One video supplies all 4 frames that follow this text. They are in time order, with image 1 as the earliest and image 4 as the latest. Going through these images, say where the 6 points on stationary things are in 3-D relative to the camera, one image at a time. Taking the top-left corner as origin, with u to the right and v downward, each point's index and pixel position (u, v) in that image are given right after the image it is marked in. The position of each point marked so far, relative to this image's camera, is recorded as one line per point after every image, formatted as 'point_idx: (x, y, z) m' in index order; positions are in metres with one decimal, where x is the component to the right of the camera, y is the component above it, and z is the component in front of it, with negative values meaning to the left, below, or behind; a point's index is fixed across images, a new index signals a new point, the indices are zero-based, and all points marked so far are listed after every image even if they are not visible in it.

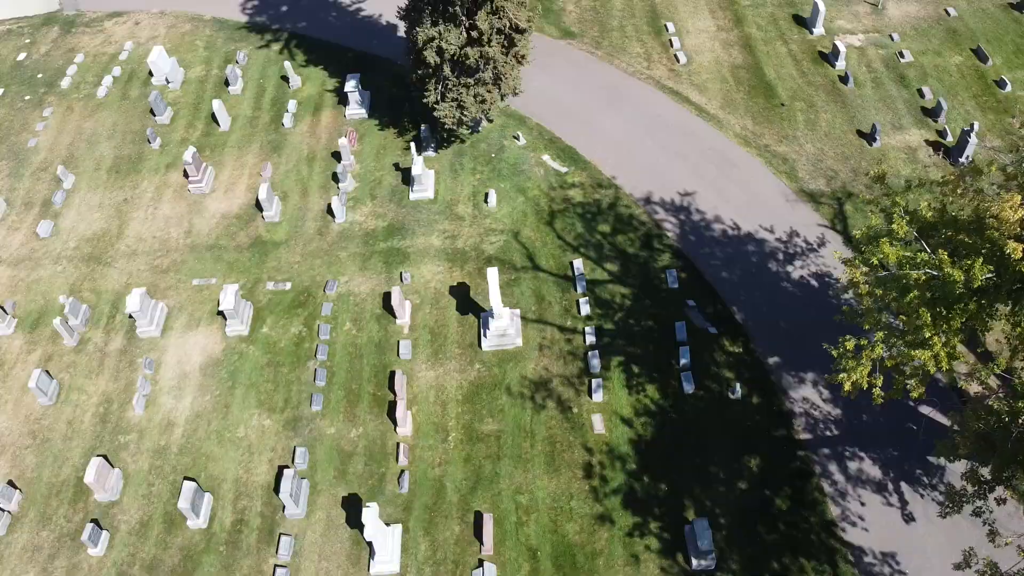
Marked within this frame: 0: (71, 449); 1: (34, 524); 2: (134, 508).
0: (-10.9, -4.0, +19.5) m
1: (-11.0, -5.5, +18.3) m
2: (-8.8, -5.1, +18.4) m
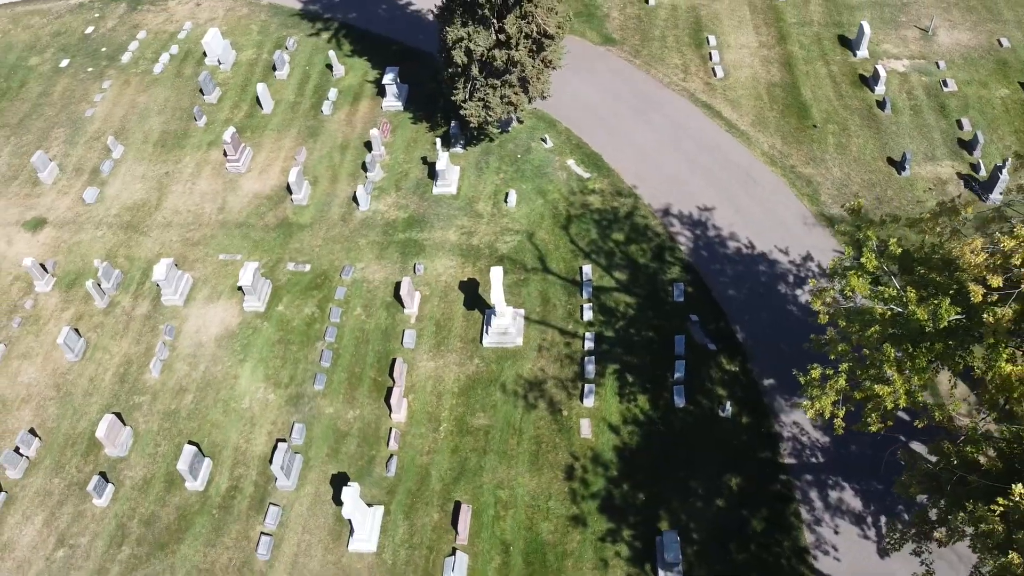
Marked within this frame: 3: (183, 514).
0: (-11.1, -3.0, +20.7) m
1: (-11.4, -4.5, +19.5) m
2: (-9.1, -4.3, +19.4) m
3: (-7.7, -5.3, +18.5) m
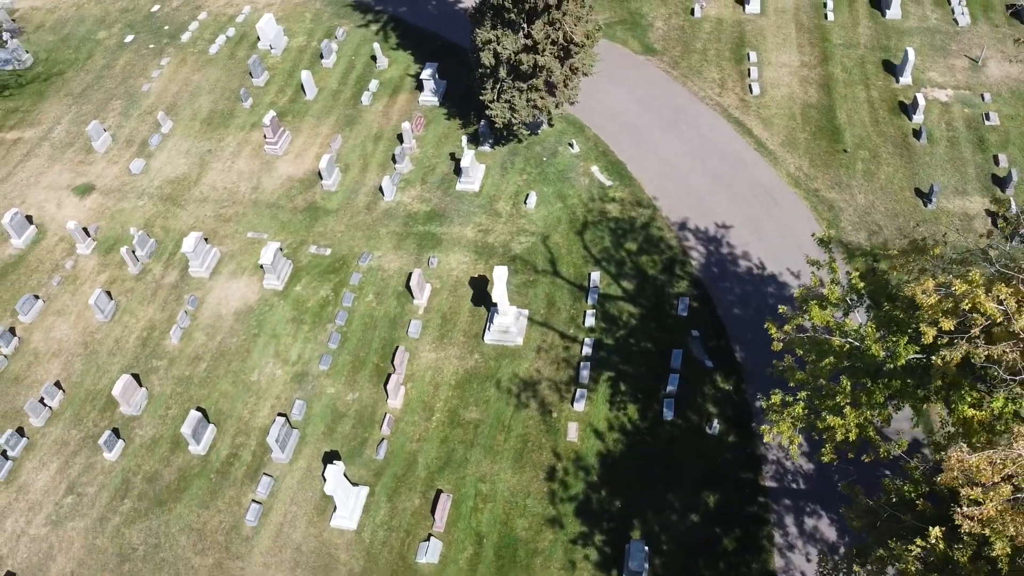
0: (-11.1, -2.1, +22.0) m
1: (-11.7, -3.5, +20.9) m
2: (-9.4, -3.6, +20.6) m
3: (-8.1, -4.6, +19.5) m
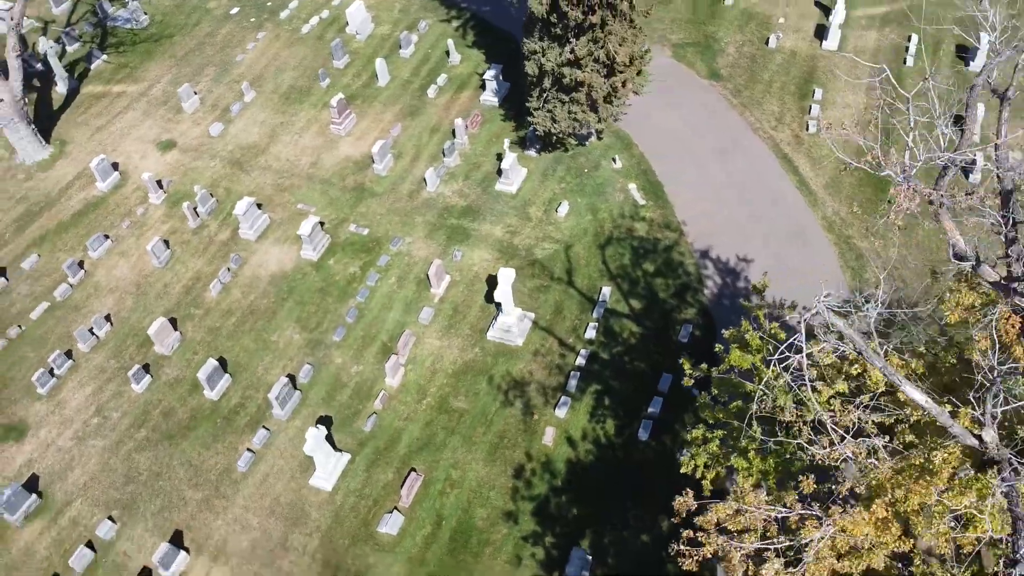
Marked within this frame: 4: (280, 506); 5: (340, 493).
0: (-10.9, -0.5, +24.3) m
1: (-11.8, -1.9, +23.2) m
2: (-9.6, -2.2, +22.7) m
3: (-8.6, -3.5, +21.4) m
4: (-5.7, -5.3, +19.3) m
5: (-4.2, -5.0, +19.5) m
